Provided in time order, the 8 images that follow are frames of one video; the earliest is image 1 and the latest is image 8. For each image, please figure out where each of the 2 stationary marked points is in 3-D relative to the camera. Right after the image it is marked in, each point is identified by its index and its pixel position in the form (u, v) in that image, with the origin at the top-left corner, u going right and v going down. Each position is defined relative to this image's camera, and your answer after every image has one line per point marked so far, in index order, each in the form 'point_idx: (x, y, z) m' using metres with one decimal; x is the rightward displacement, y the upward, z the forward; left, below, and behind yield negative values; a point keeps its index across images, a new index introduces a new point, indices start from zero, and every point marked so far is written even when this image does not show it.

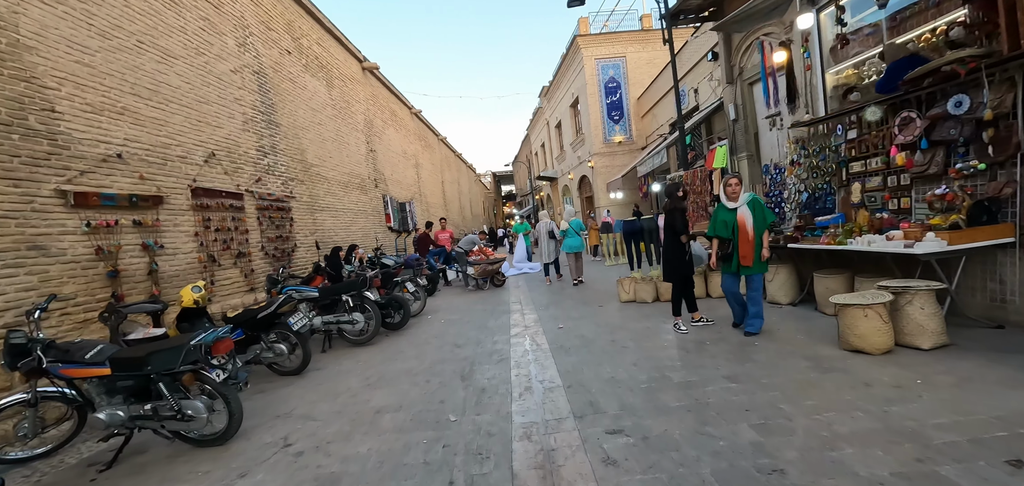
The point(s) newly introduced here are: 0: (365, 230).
0: (-4.2, +0.4, +11.9) m
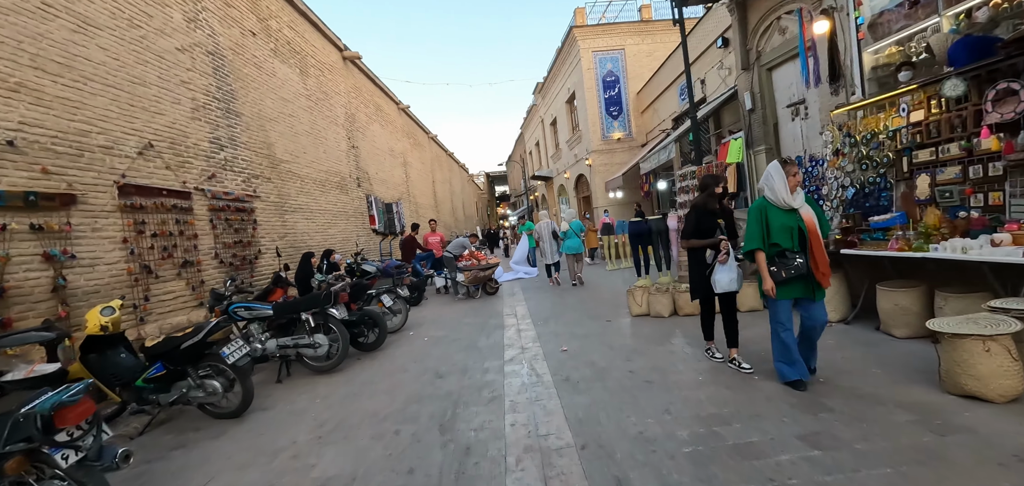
0: (-4.4, +0.3, +10.9) m
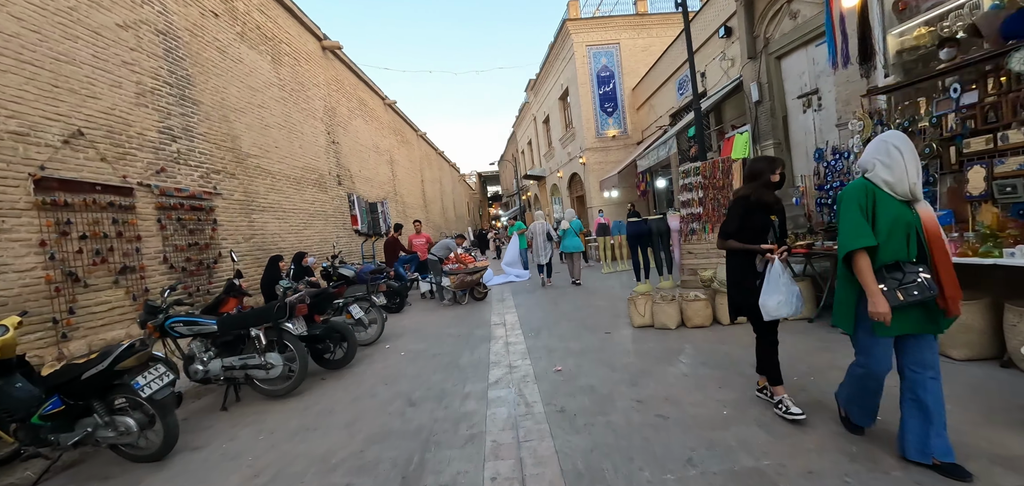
0: (-4.6, +0.2, +10.2) m
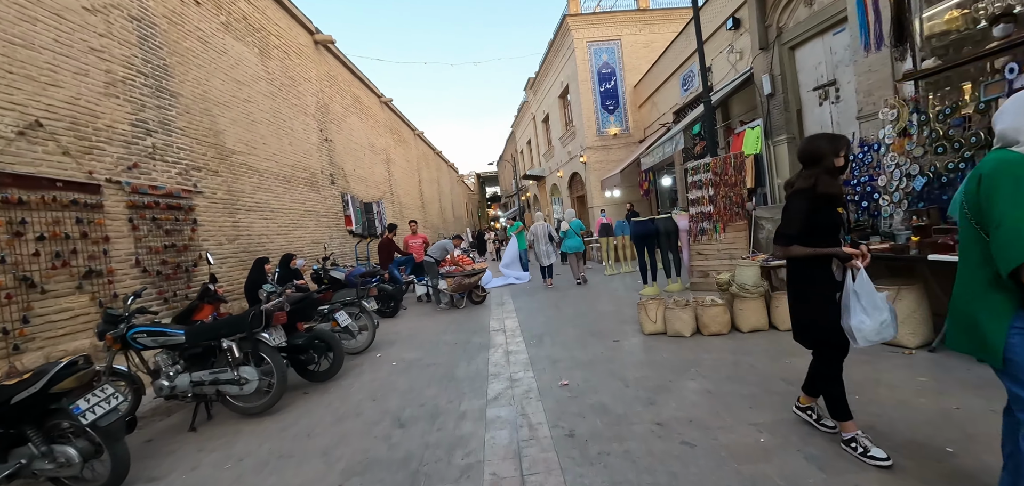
0: (-4.6, +0.2, +9.8) m
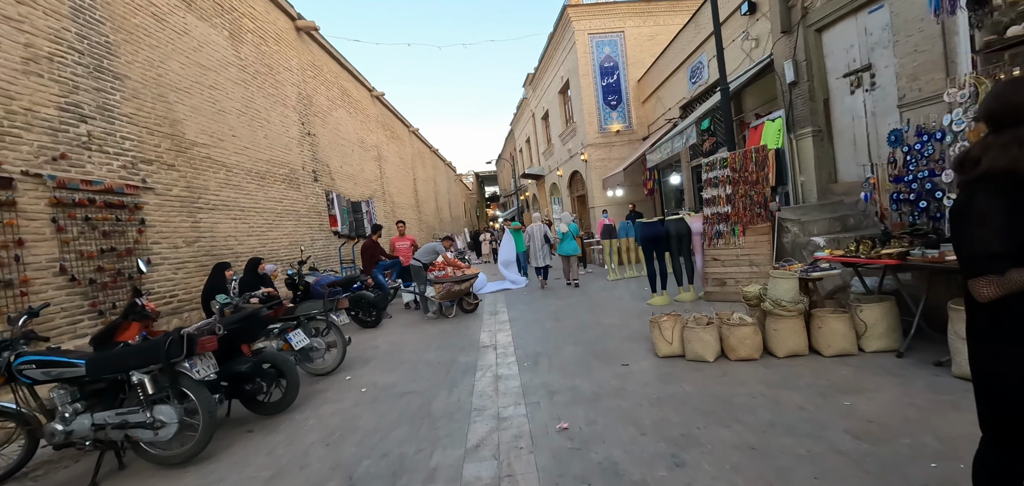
0: (-4.7, +0.1, +9.0) m
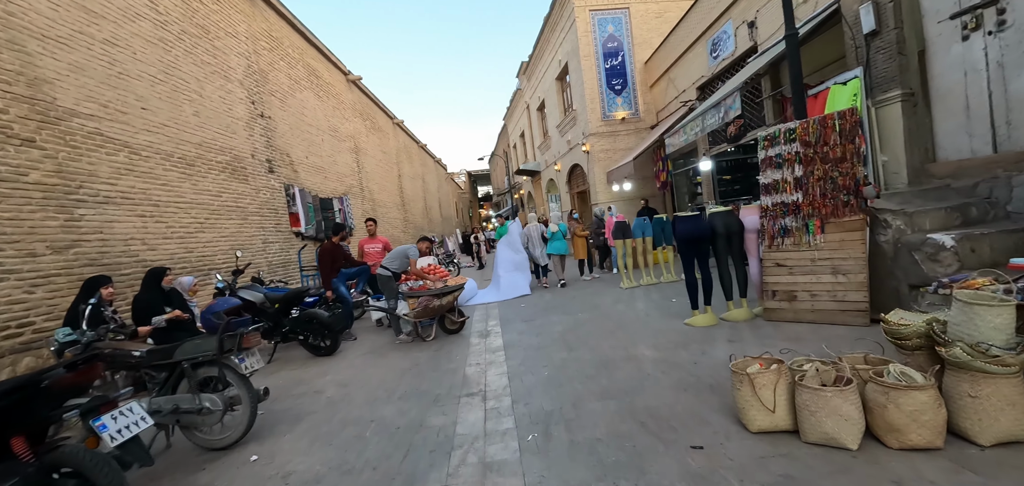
0: (-4.8, +0.1, +7.3) m
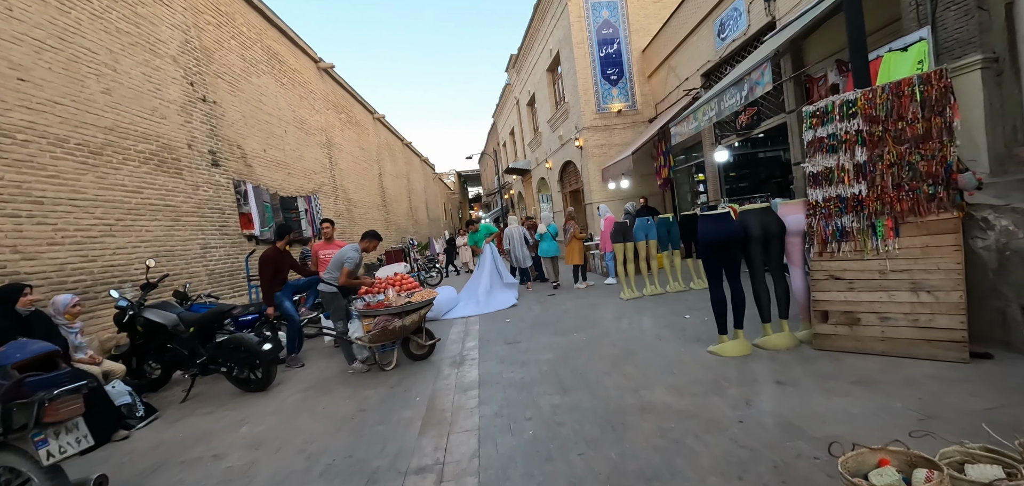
0: (-5.1, 0.0, +6.1) m
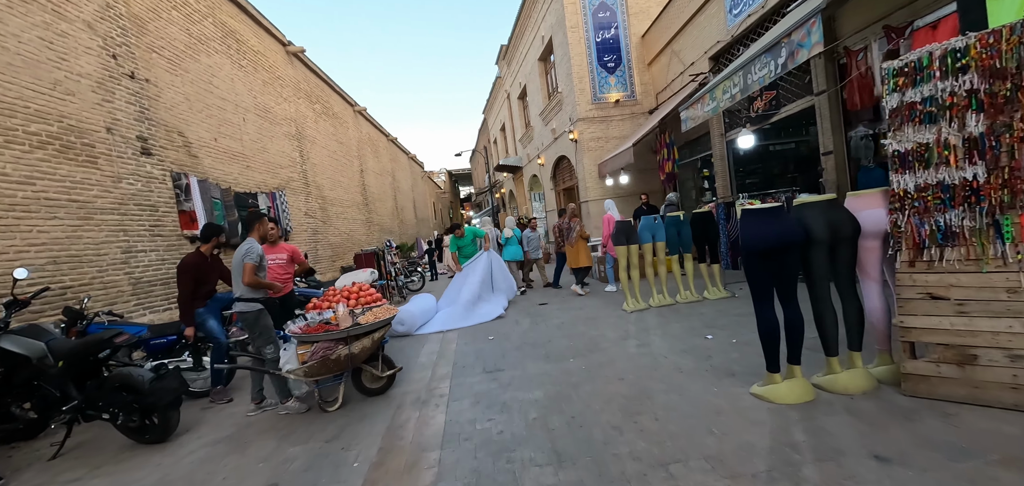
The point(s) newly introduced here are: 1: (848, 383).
0: (-5.3, -0.1, +4.9) m
1: (+2.3, -0.9, +2.7) m
